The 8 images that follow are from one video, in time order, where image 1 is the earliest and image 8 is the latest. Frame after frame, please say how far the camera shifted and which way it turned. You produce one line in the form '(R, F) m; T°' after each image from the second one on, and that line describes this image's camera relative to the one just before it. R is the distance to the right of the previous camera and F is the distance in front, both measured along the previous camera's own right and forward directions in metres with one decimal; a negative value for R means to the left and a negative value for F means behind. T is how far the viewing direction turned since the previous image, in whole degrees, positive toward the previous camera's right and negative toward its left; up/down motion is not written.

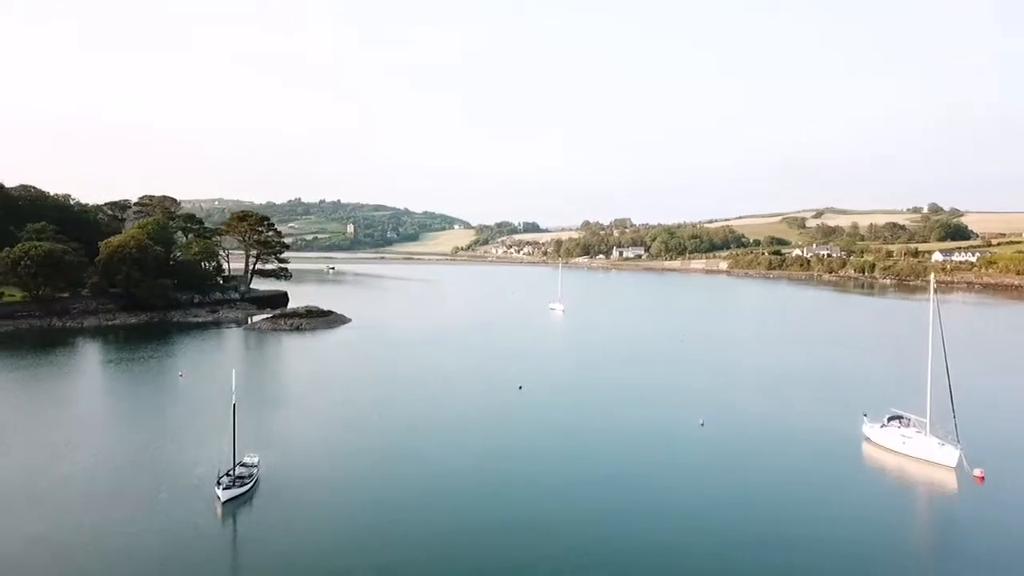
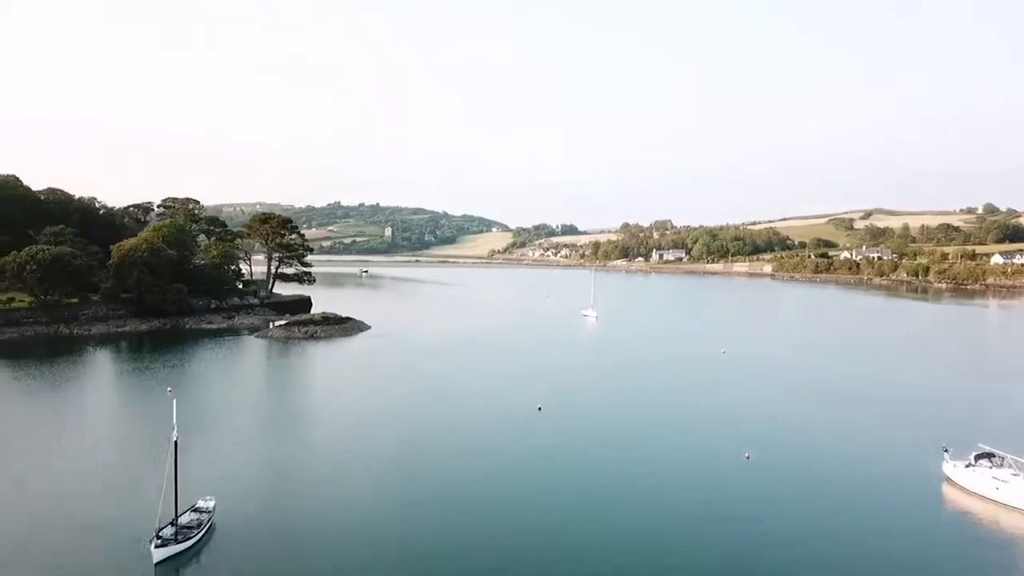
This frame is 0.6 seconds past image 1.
(+0.7, +3.0) m; -3°
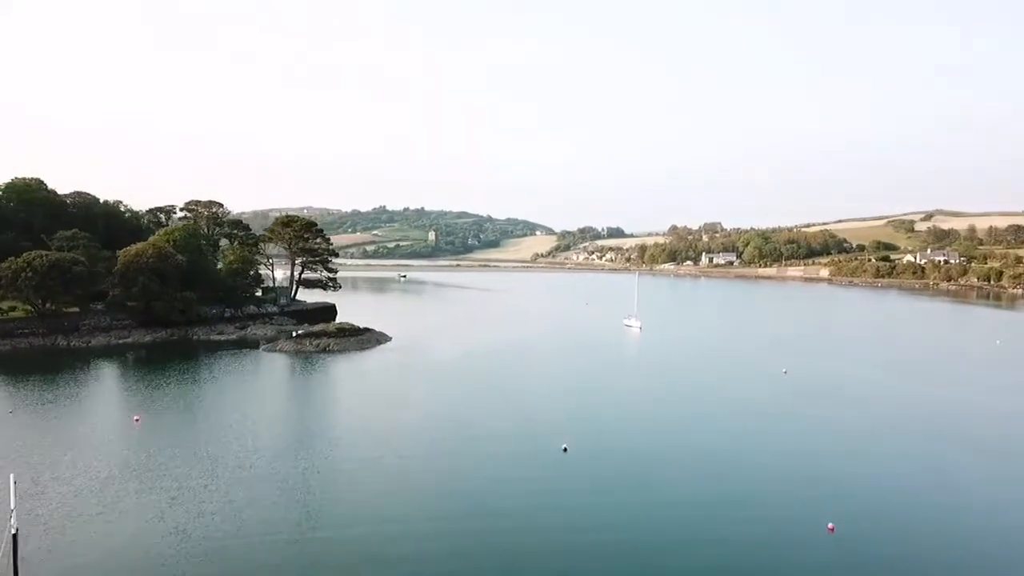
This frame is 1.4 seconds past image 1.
(+0.7, +4.3) m; -4°
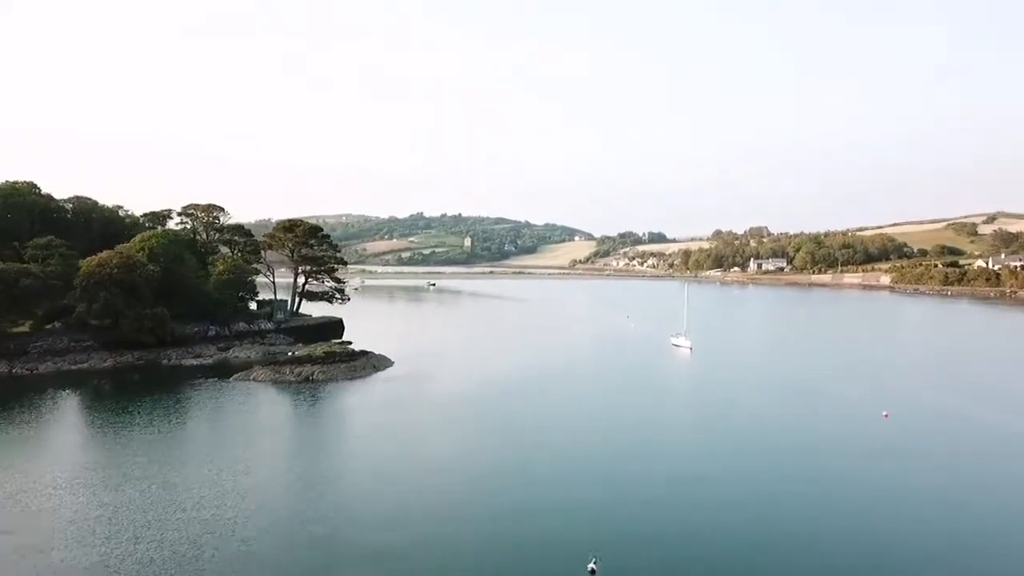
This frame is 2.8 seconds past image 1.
(+0.8, +6.9) m; -3°
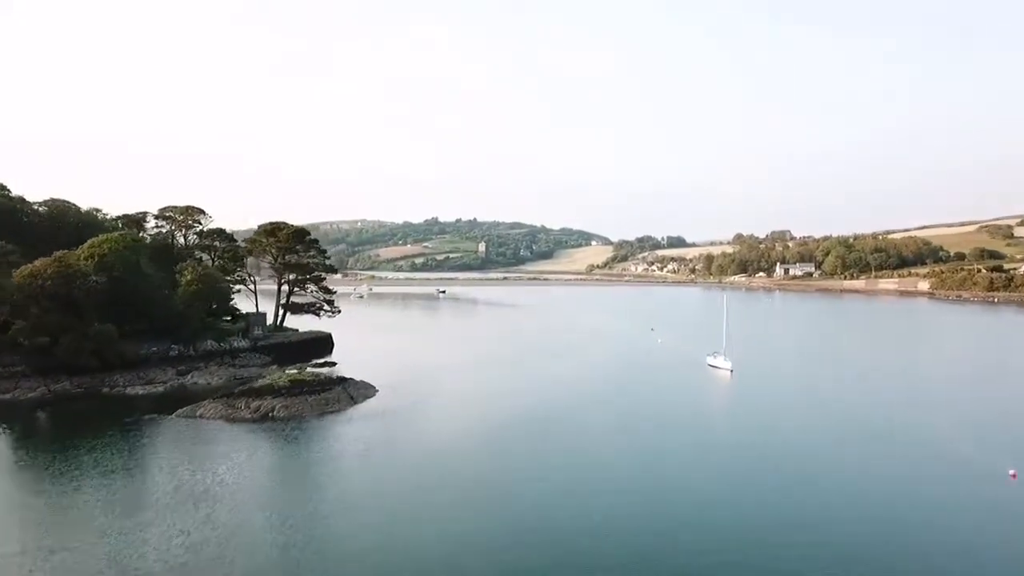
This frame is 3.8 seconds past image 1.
(+0.4, +6.0) m; -1°
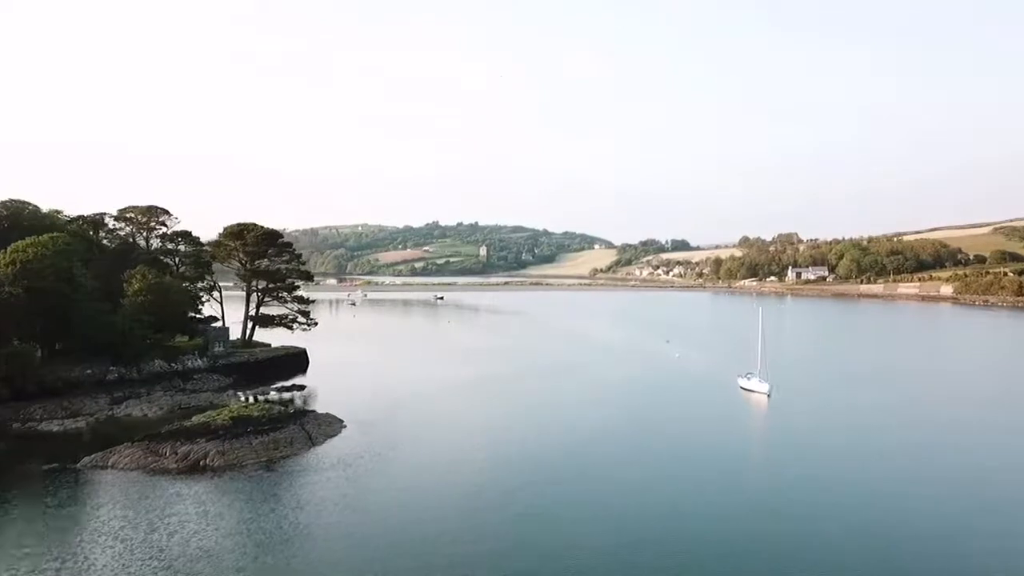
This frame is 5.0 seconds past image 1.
(+0.1, +5.4) m; 0°
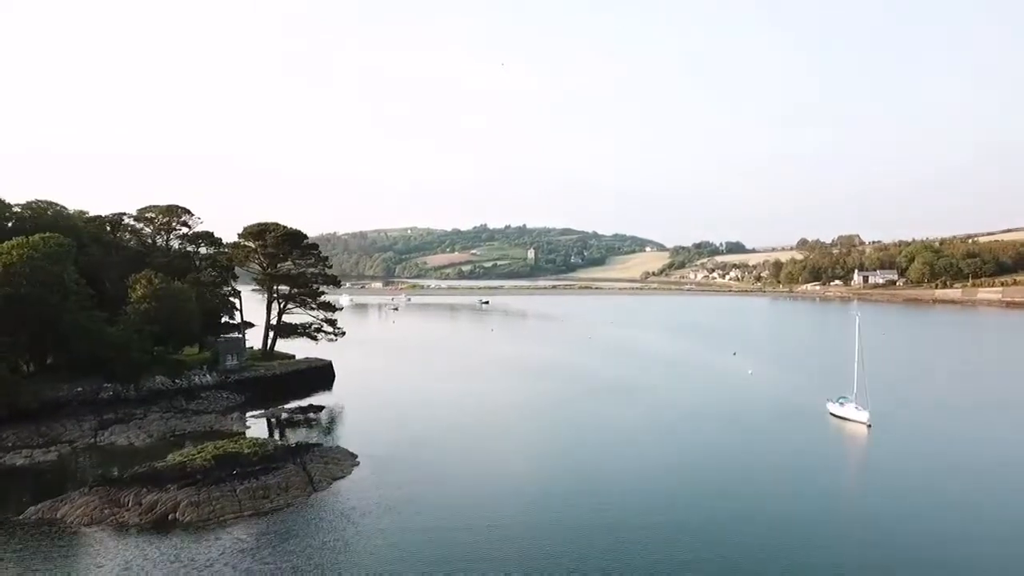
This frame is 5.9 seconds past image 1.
(0.0, +4.5) m; -4°
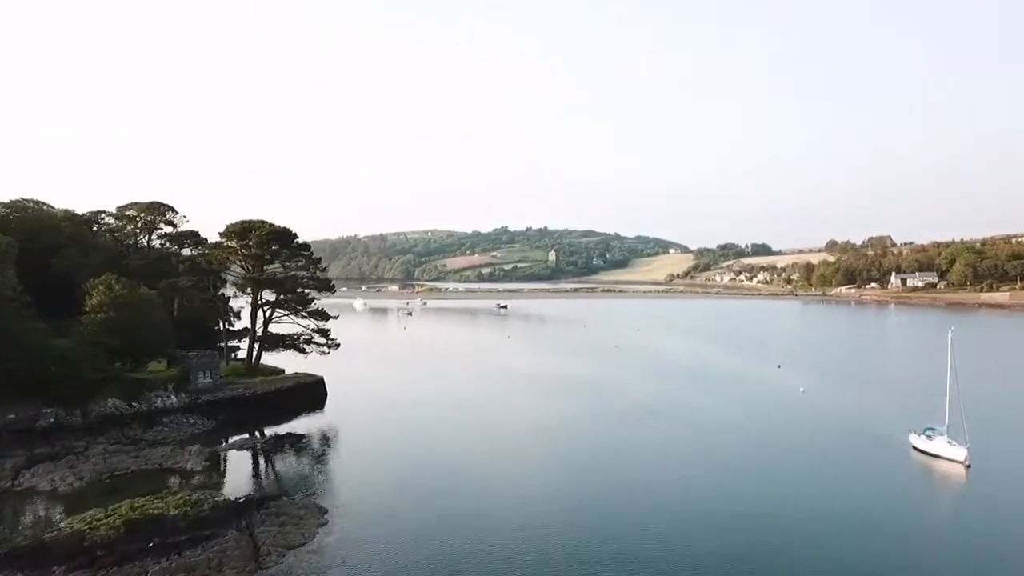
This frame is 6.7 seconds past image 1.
(+0.2, +4.6) m; -2°
